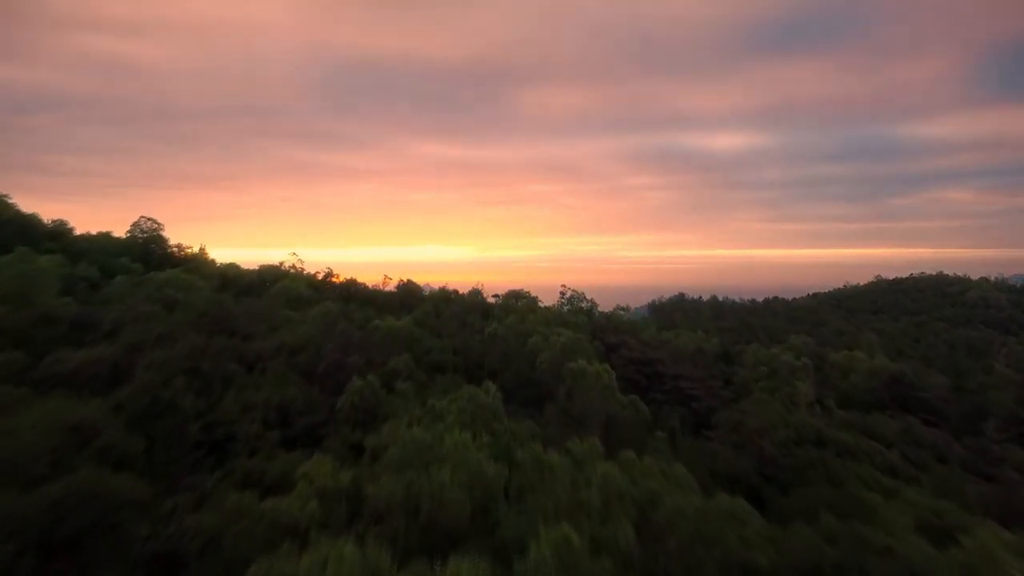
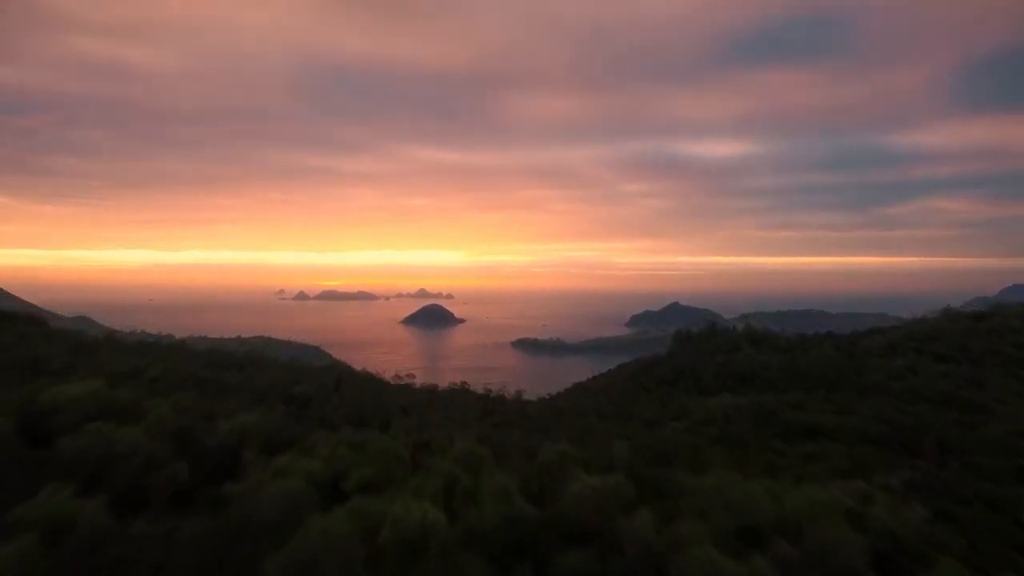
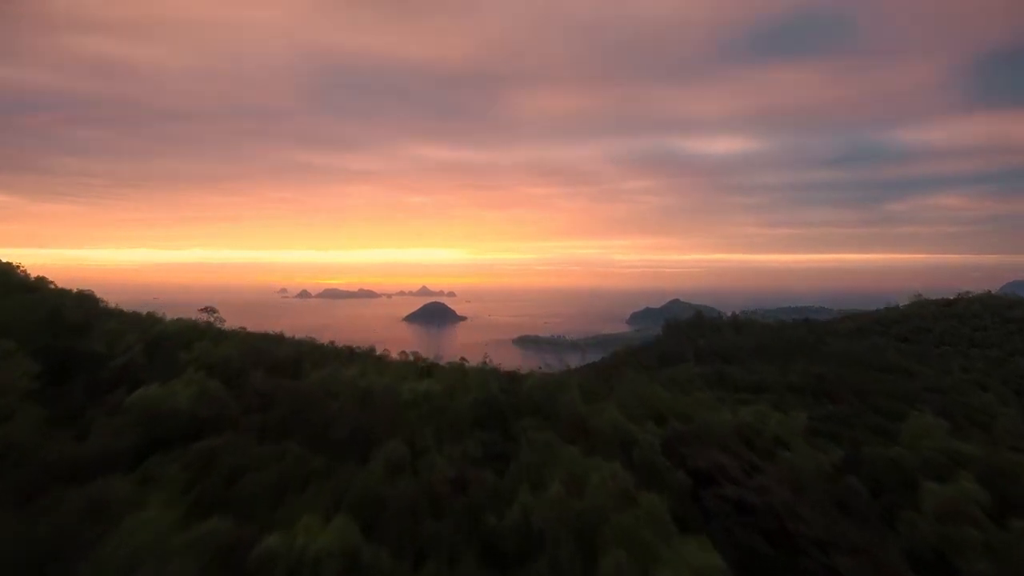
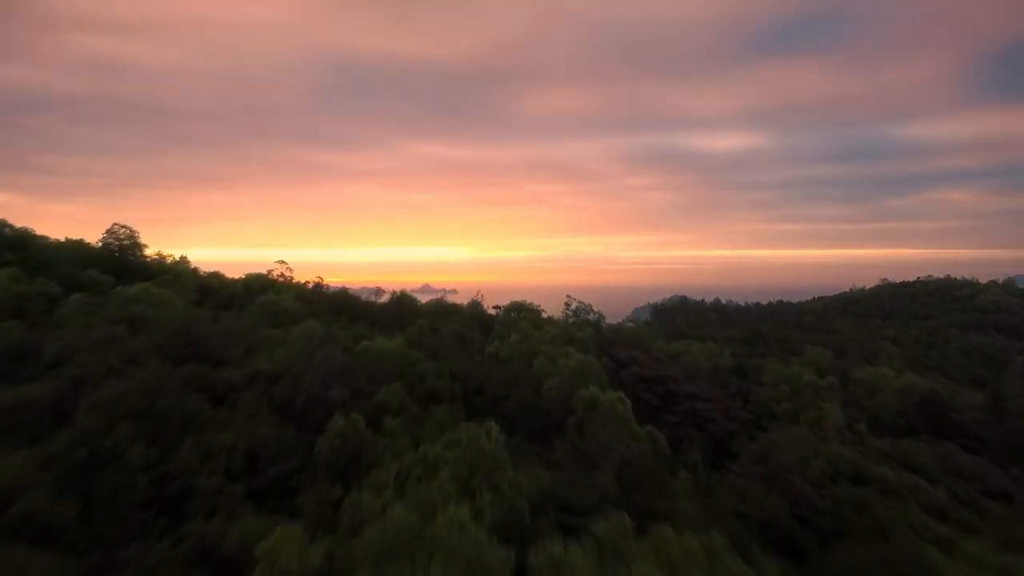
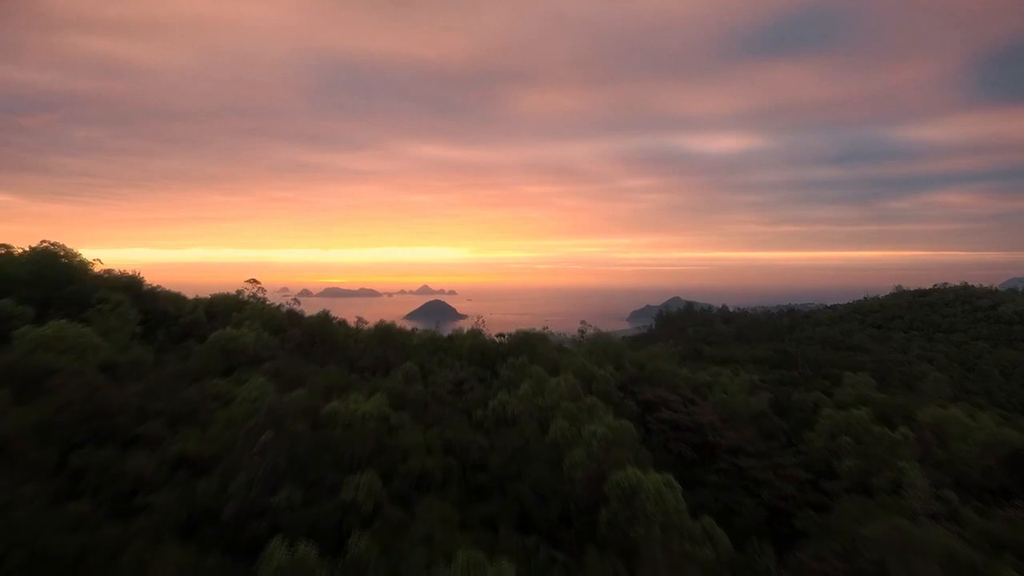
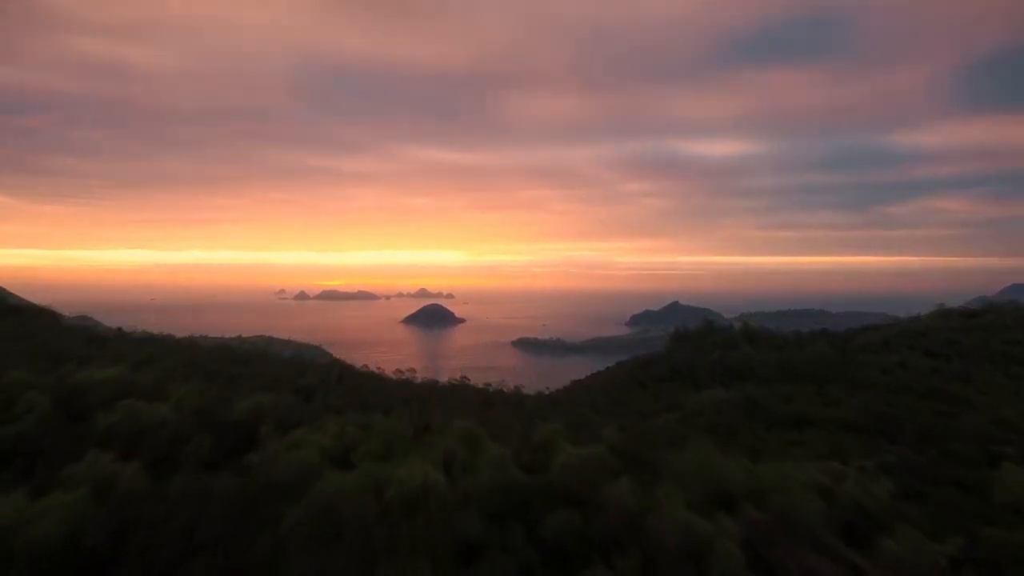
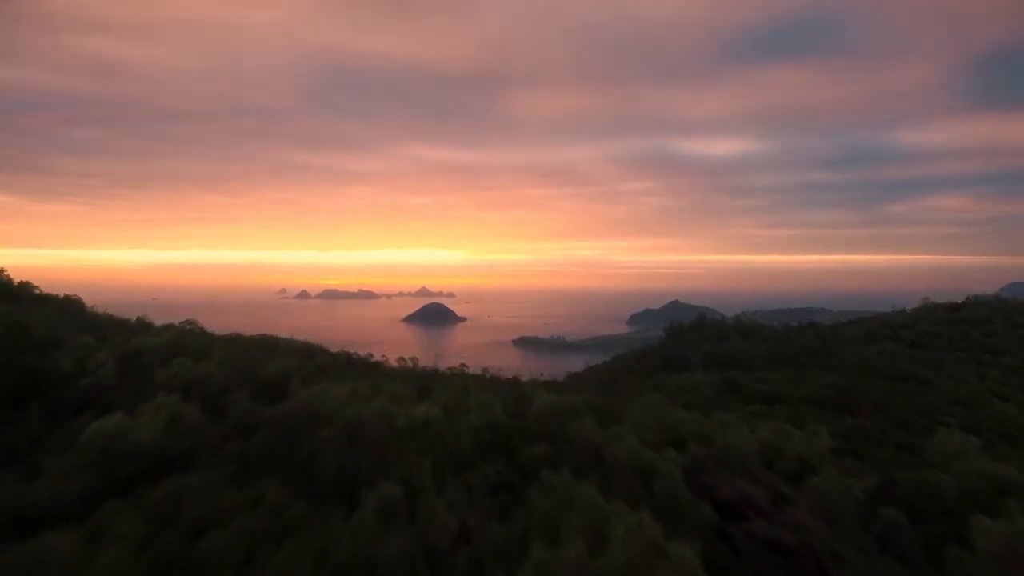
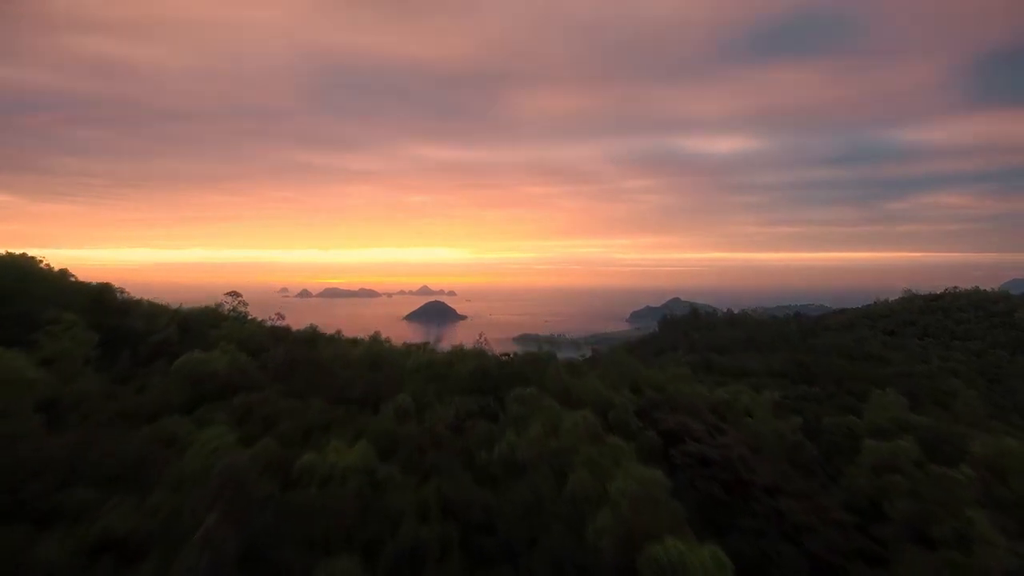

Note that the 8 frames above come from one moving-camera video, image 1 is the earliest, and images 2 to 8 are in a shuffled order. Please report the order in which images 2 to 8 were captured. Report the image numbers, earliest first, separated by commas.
4, 5, 8, 3, 7, 6, 2
